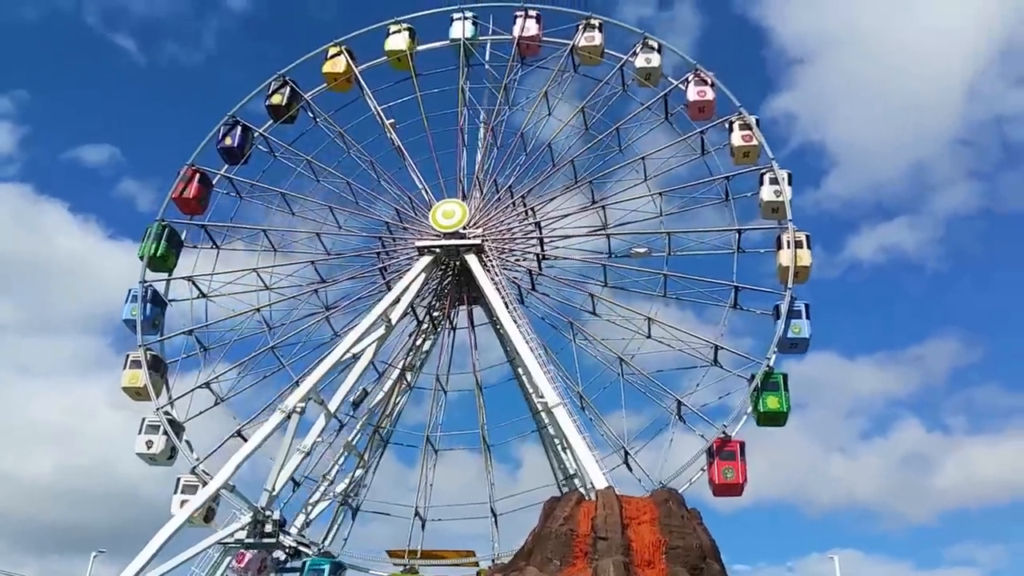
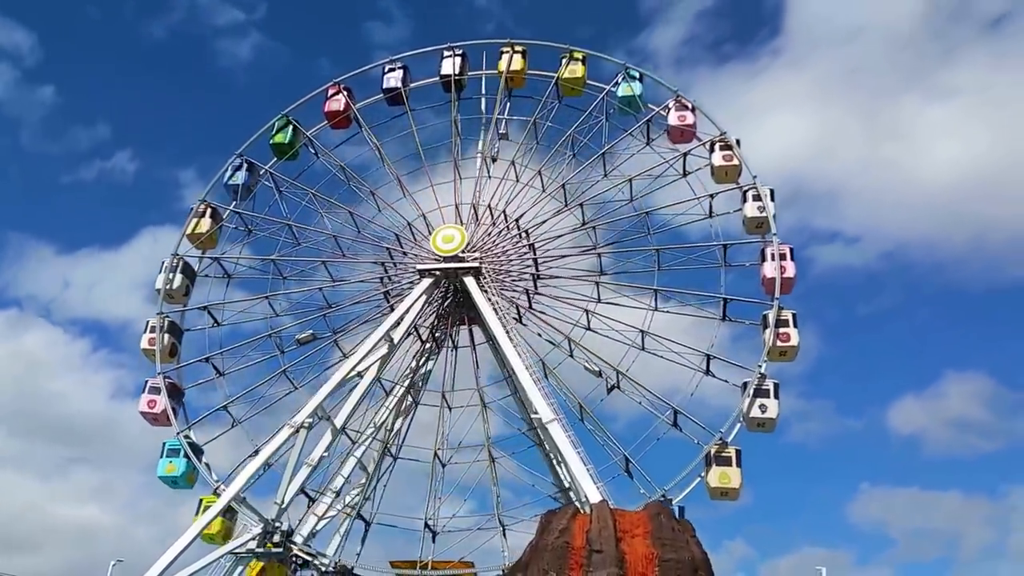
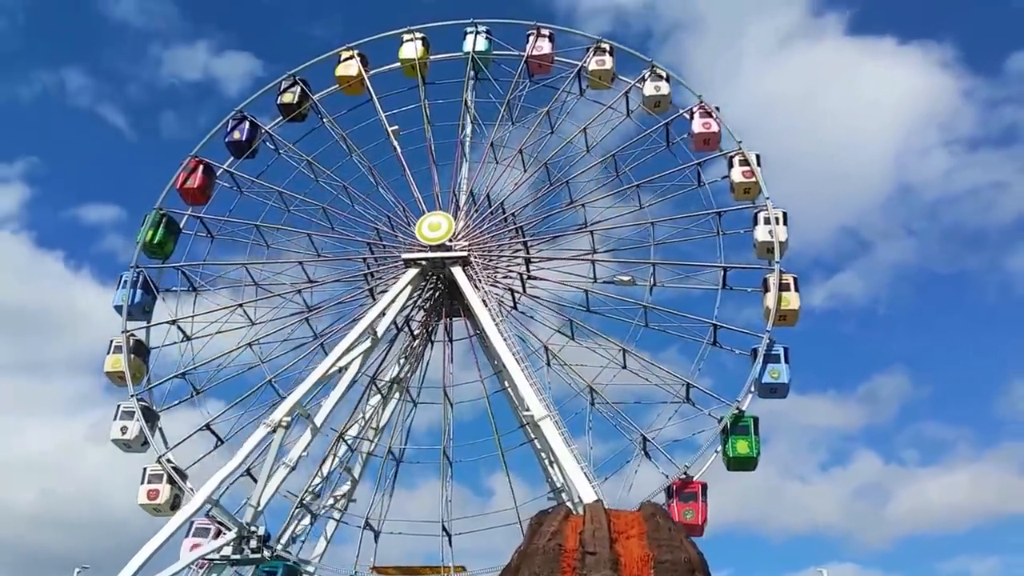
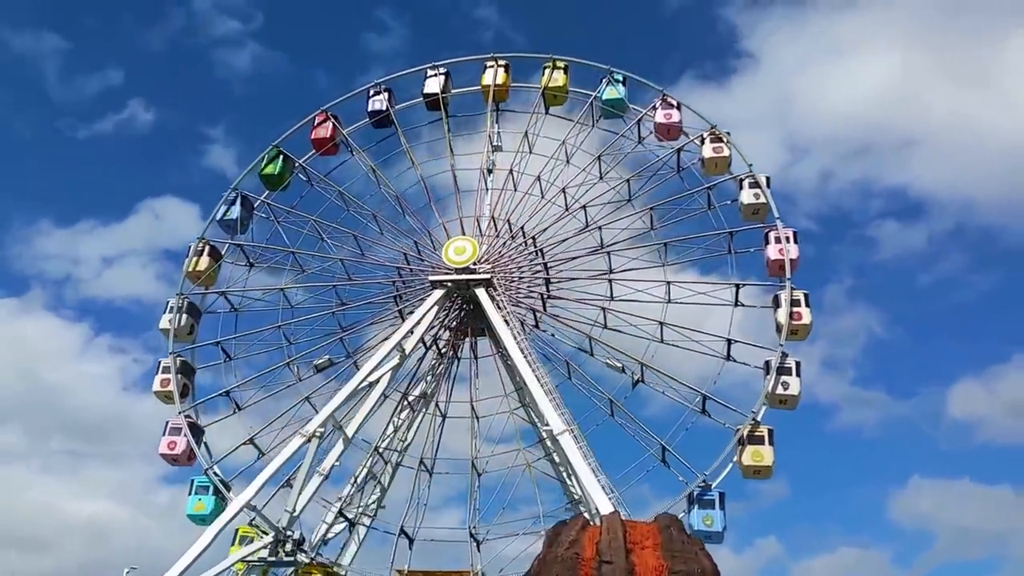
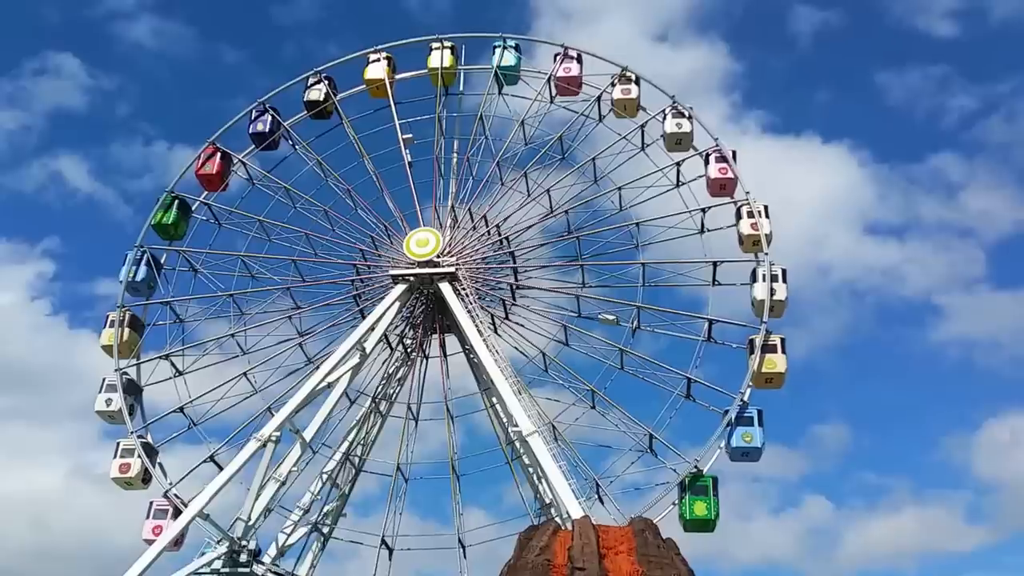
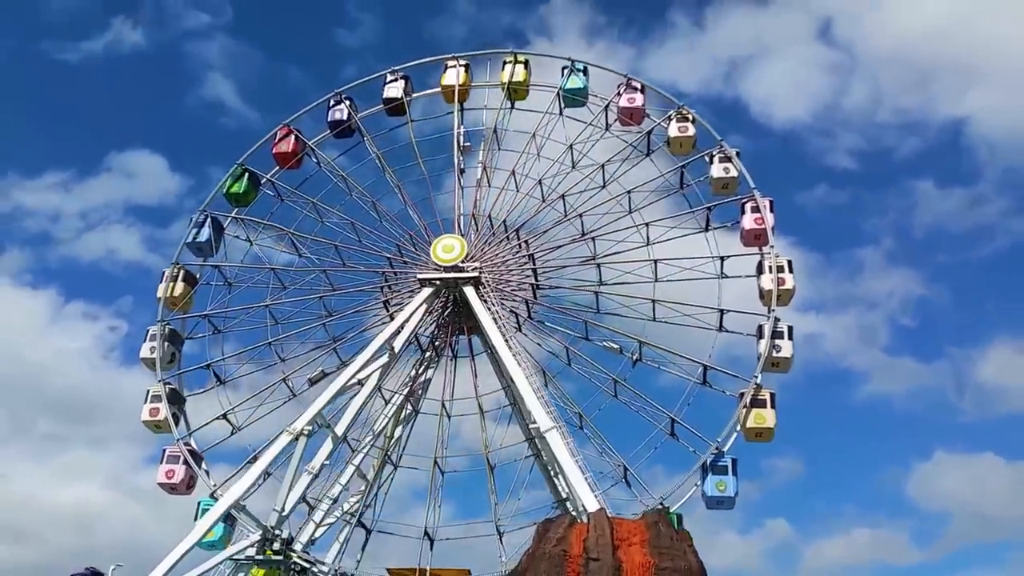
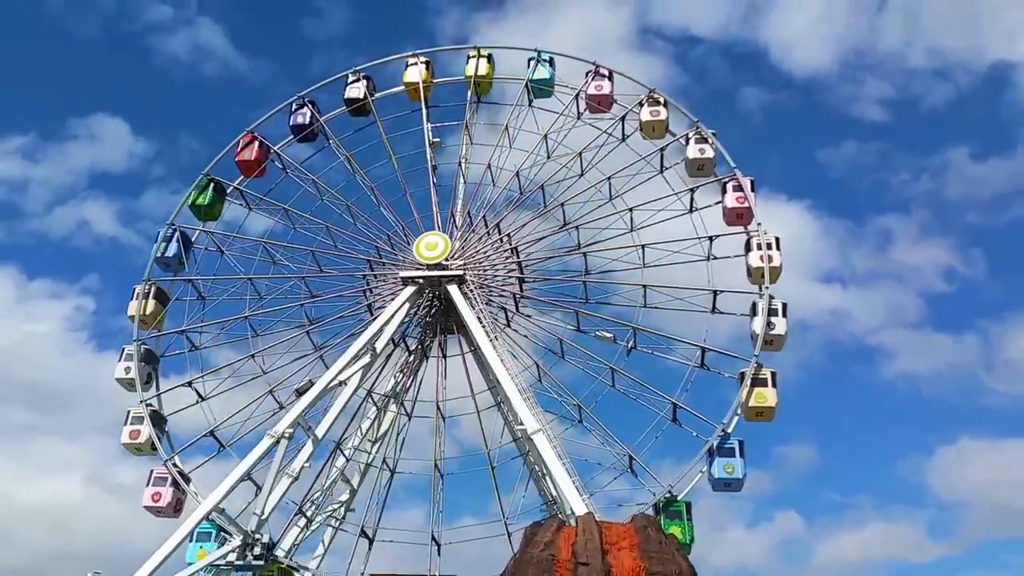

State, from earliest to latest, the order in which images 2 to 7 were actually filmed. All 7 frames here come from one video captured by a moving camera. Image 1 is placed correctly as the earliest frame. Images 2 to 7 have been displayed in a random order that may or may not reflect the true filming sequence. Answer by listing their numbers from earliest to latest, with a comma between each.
3, 5, 7, 6, 4, 2
